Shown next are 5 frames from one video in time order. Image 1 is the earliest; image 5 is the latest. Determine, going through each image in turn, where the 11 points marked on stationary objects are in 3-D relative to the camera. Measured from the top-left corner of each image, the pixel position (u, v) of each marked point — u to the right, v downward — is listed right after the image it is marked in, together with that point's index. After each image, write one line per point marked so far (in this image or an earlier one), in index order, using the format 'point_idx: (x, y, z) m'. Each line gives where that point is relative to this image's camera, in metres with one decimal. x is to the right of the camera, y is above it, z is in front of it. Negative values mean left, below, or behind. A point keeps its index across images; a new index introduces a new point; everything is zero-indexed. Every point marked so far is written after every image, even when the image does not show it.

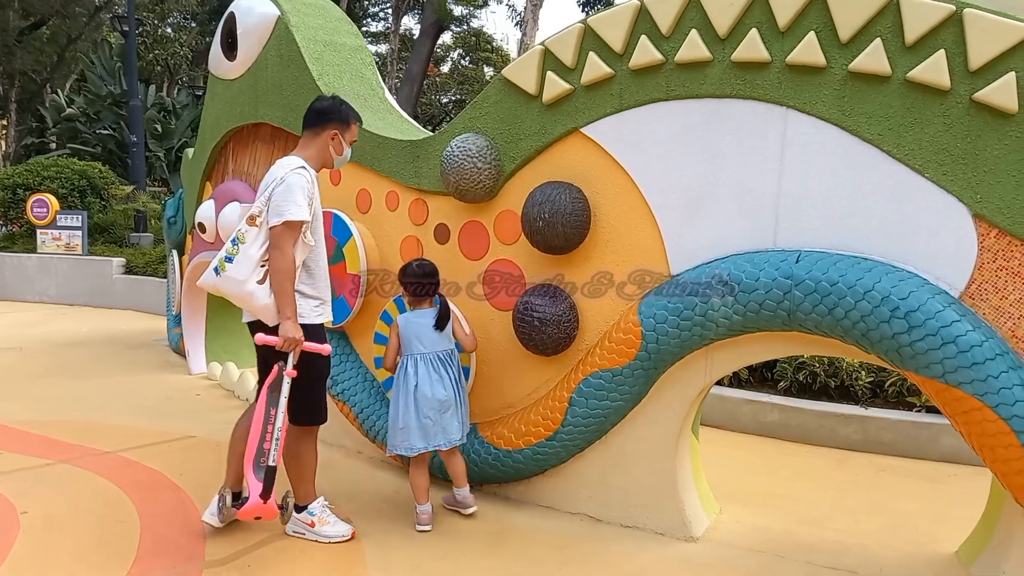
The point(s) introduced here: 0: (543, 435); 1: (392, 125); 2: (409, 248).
0: (+0.1, -0.6, +3.2) m
1: (-0.6, +0.9, +4.1) m
2: (-0.5, +0.2, +3.8) m
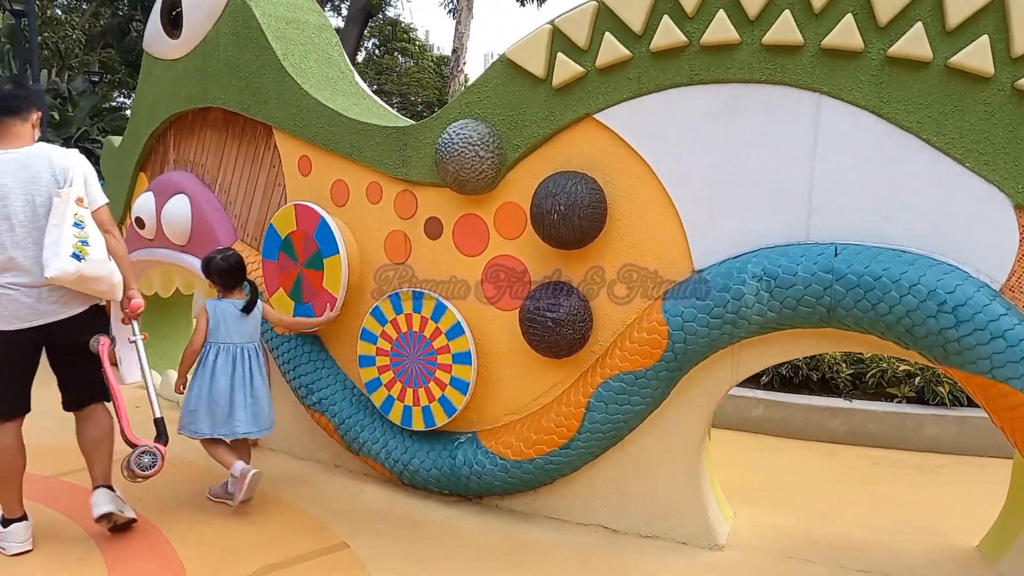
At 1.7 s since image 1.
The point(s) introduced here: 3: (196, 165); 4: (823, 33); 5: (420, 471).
0: (+0.2, -0.6, +3.0) m
1: (-0.7, +0.9, +3.8) m
2: (-0.5, +0.2, +3.5) m
3: (-1.9, +0.7, +4.5) m
4: (+1.0, +0.9, +2.6) m
5: (-0.4, -0.8, +3.3) m
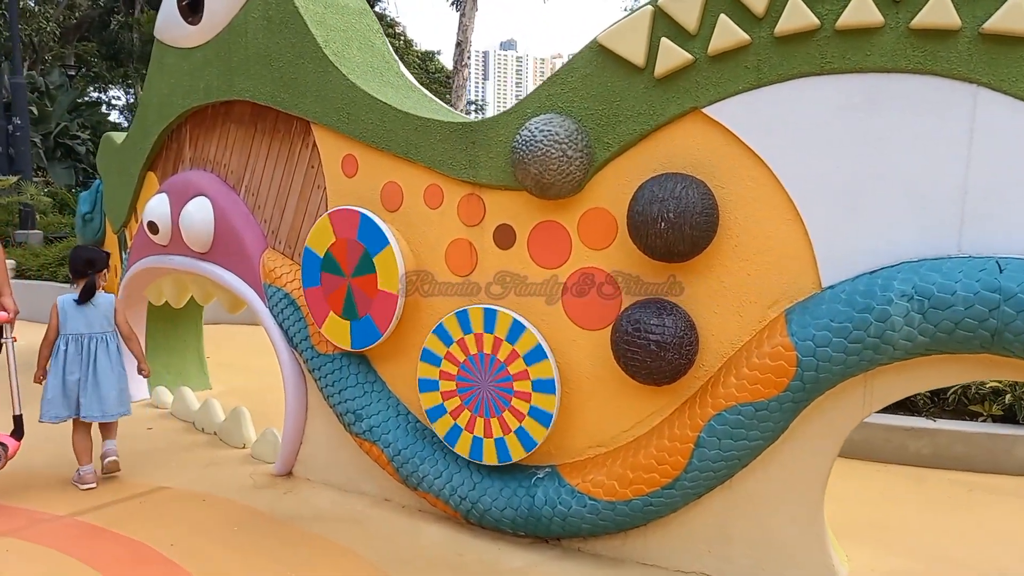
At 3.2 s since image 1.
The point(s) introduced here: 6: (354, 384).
0: (+0.5, -0.7, +2.7) m
1: (-0.4, +0.8, +3.4) m
2: (-0.2, +0.1, +3.1) m
3: (-1.6, +0.7, +4.1) m
4: (+1.4, +0.8, +2.2) m
5: (-0.1, -0.9, +3.0) m
6: (-0.7, -0.4, +3.4) m
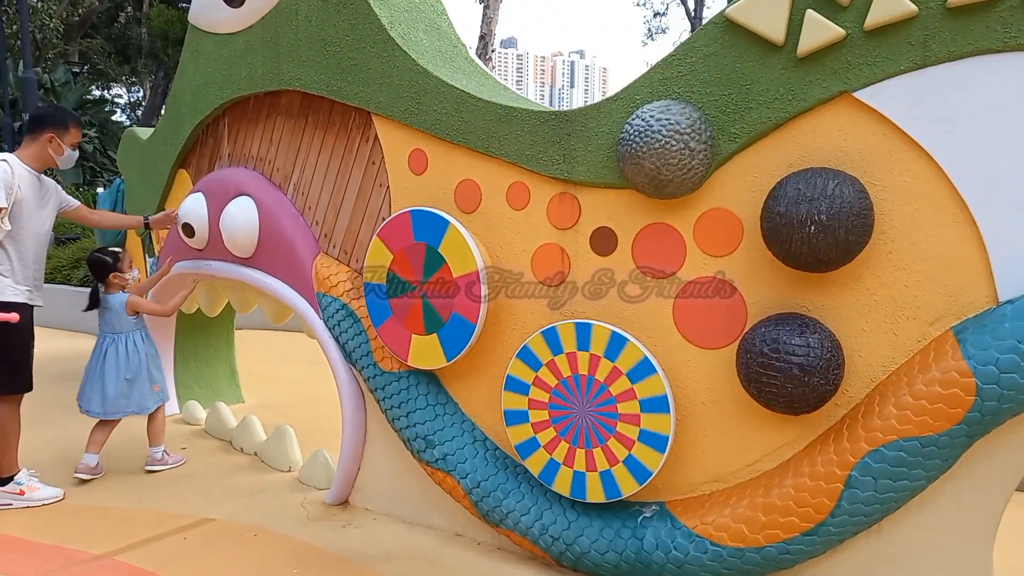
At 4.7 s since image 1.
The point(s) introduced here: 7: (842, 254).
0: (+0.8, -0.7, +2.3) m
1: (-0.1, +0.8, +3.0) m
2: (+0.1, +0.1, +2.7) m
3: (-1.2, +0.6, +3.8) m
4: (+1.7, +0.8, +1.9) m
5: (+0.3, -0.9, +2.6) m
6: (-0.3, -0.5, +3.0) m
7: (+0.9, +0.1, +2.2) m
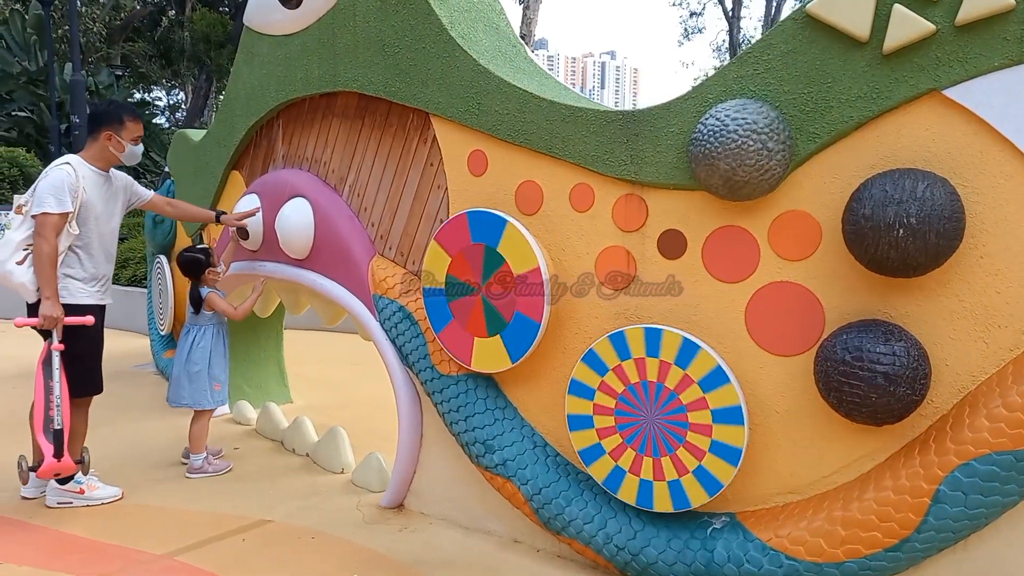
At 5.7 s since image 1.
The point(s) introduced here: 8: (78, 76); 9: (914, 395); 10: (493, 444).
0: (+1.0, -0.7, +2.2) m
1: (+0.2, +0.8, +3.0) m
2: (+0.4, +0.1, +2.7) m
3: (-1.0, +0.6, +3.8) m
4: (+1.9, +0.7, +1.8) m
5: (+0.5, -0.9, +2.5) m
6: (-0.1, -0.5, +3.0) m
7: (+1.1, +0.1, +2.1) m
8: (-5.6, +2.7, +9.9) m
9: (+1.1, -0.3, +2.1) m
10: (-0.1, -0.6, +2.9) m
